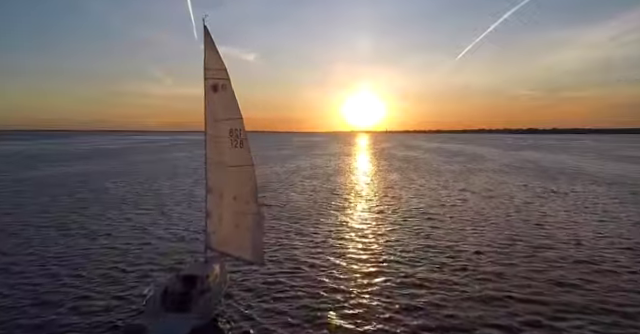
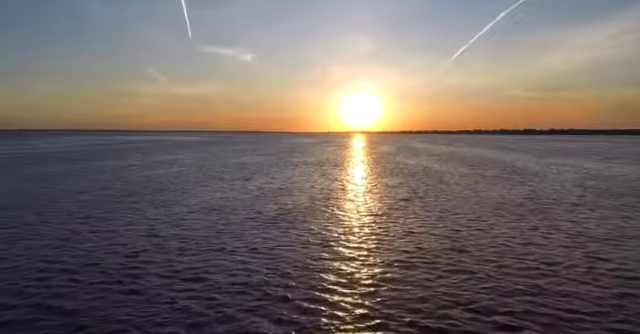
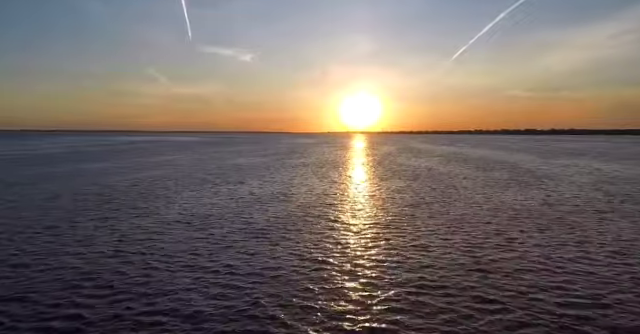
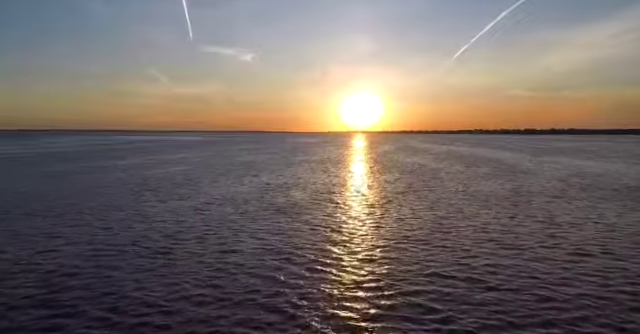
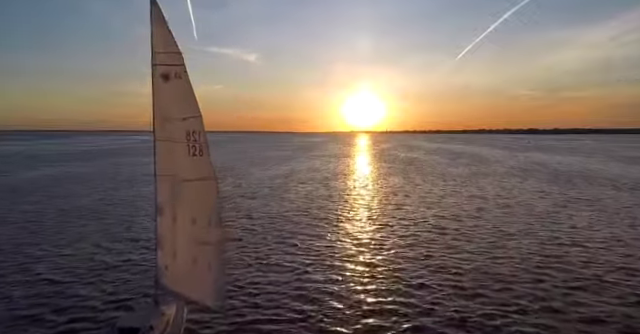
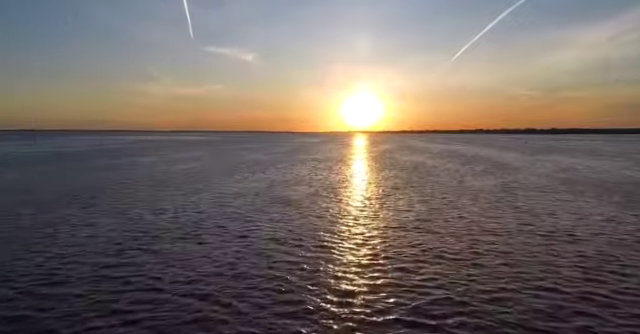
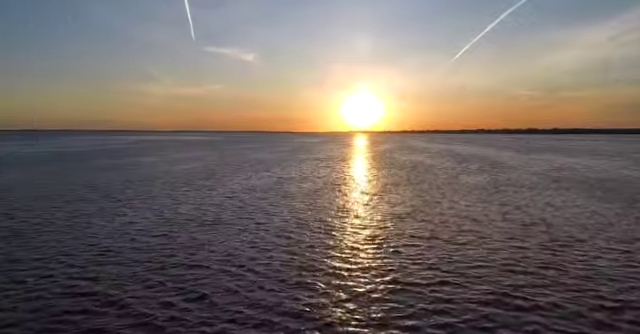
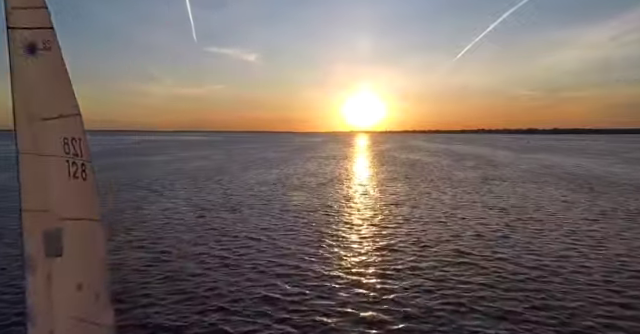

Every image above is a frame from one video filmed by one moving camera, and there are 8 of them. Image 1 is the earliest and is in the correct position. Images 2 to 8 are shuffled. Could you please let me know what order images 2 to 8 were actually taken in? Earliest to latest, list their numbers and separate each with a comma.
5, 8, 7, 6, 4, 2, 3
